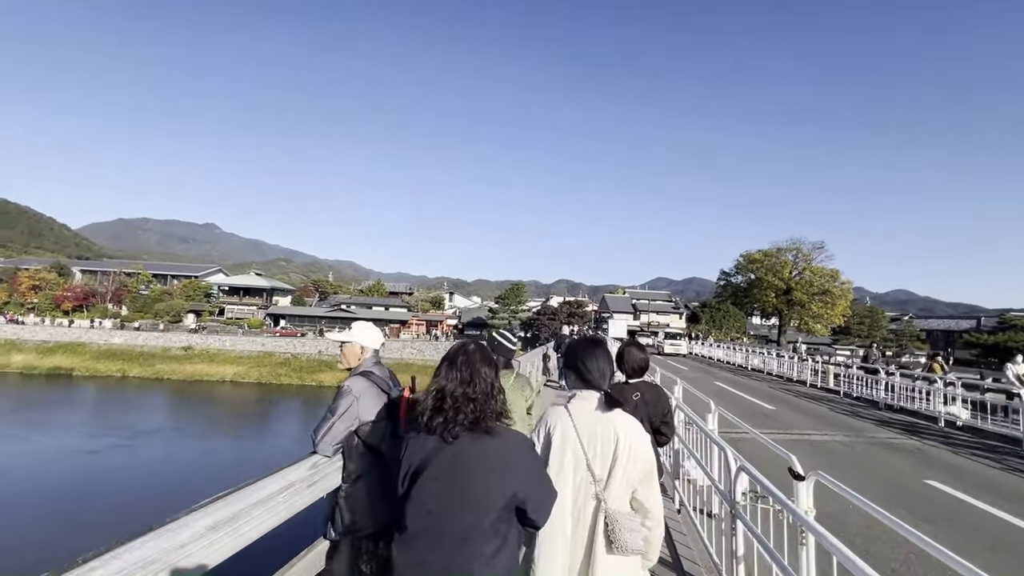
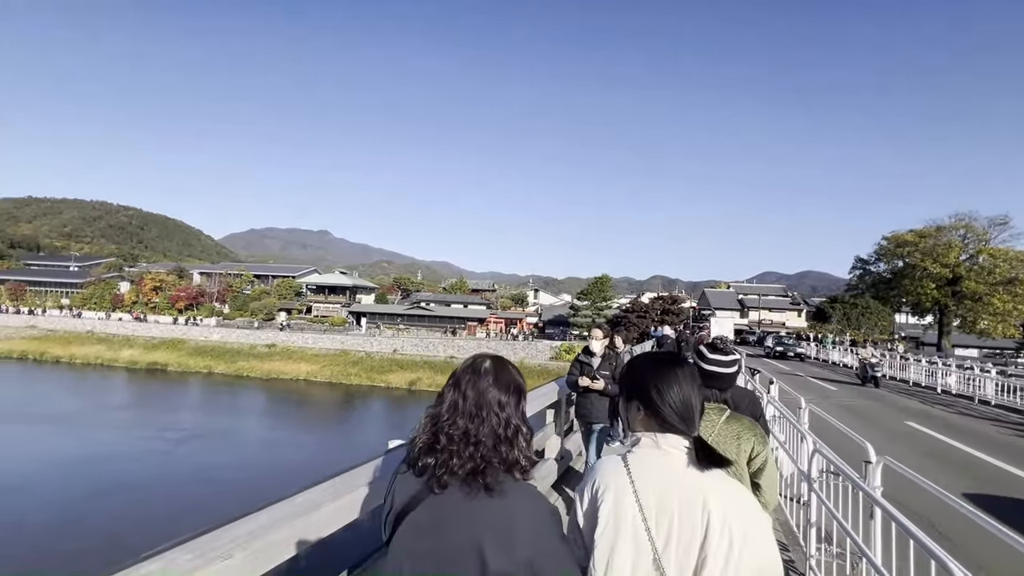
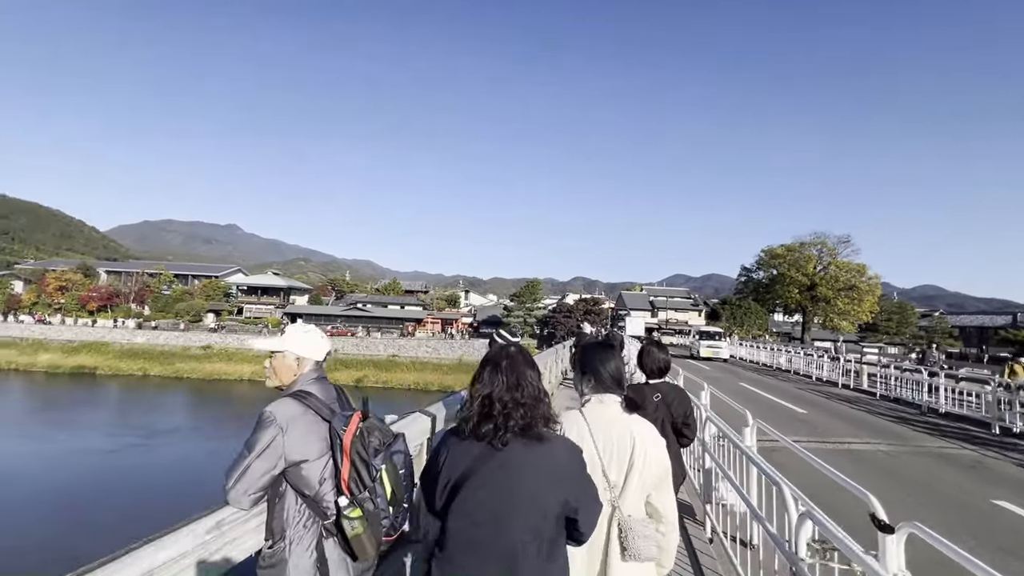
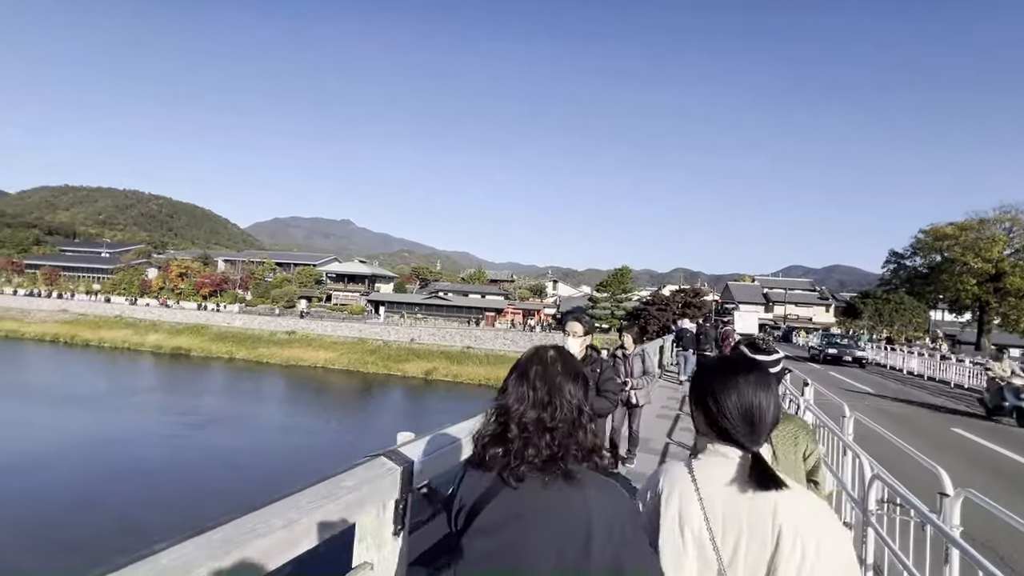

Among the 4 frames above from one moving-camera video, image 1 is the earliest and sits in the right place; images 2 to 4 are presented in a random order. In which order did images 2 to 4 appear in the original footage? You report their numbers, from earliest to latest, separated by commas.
3, 2, 4
